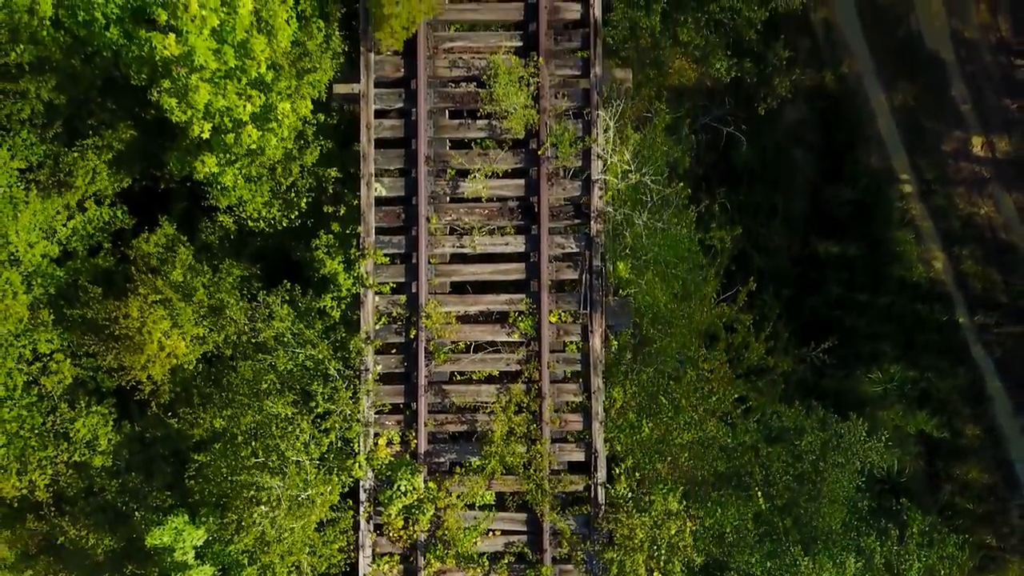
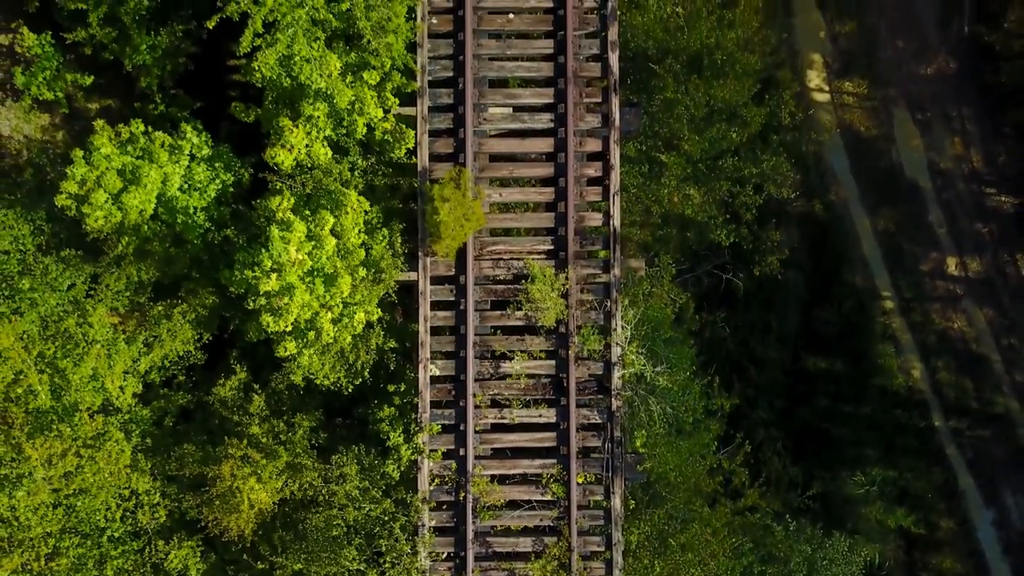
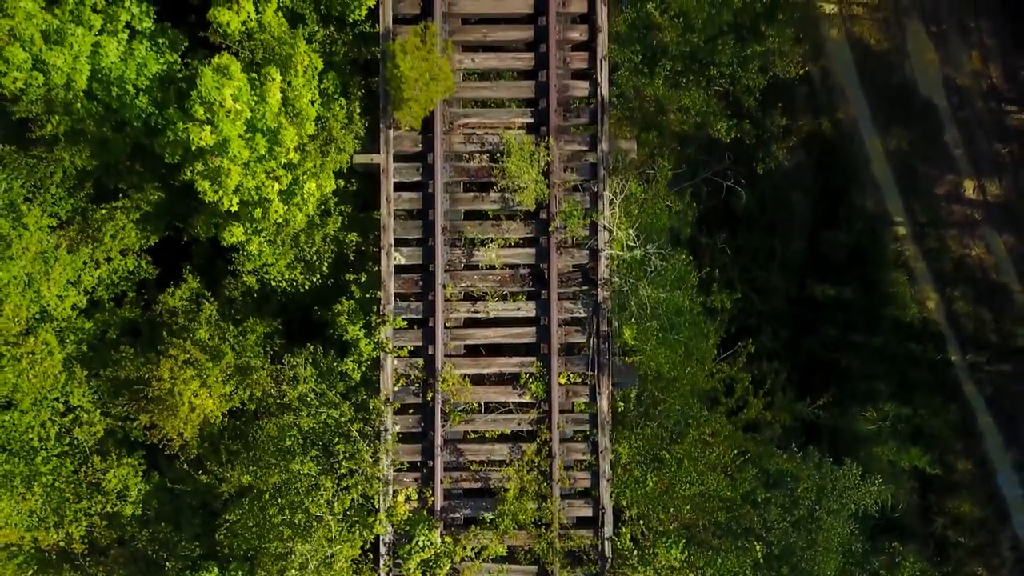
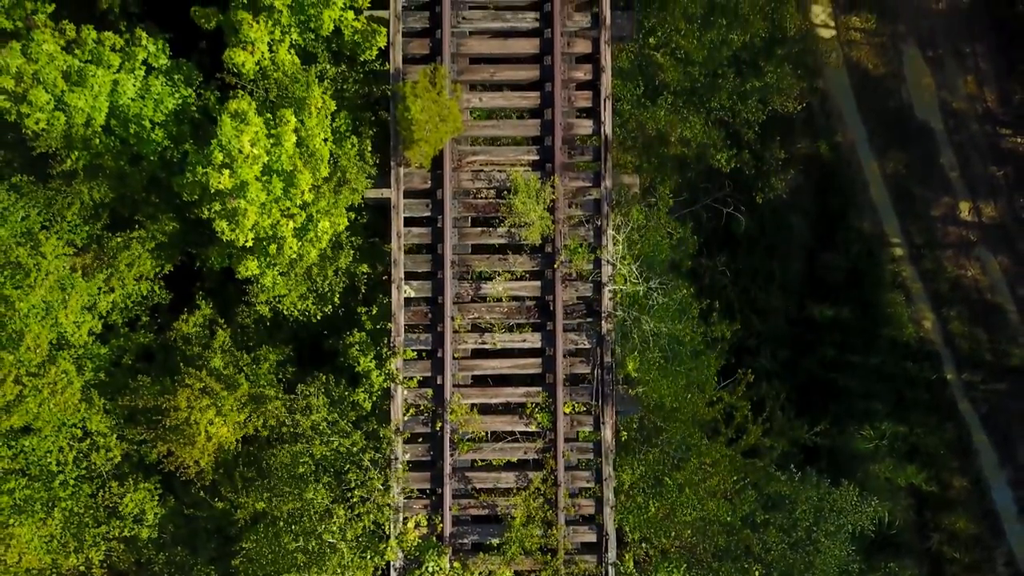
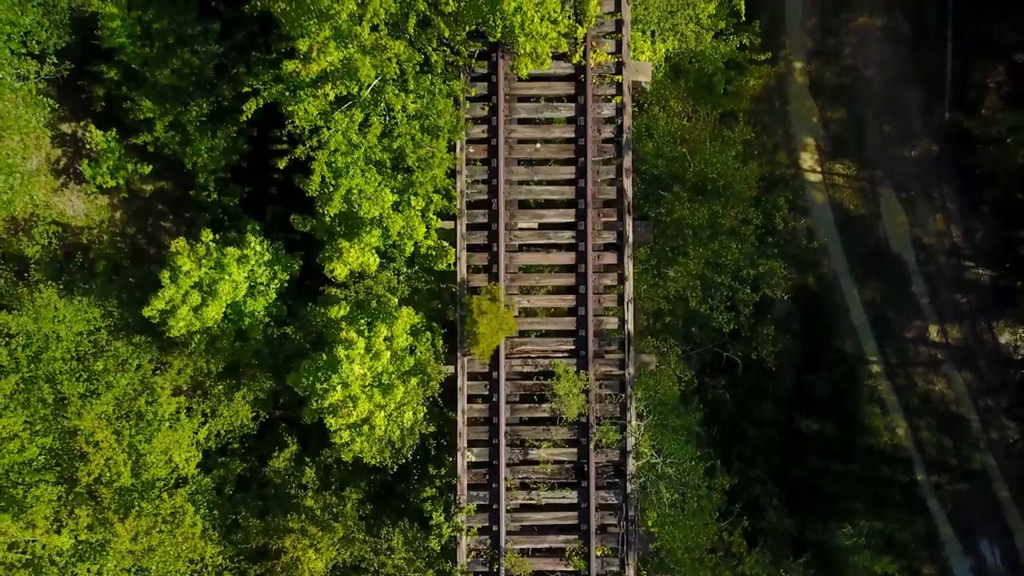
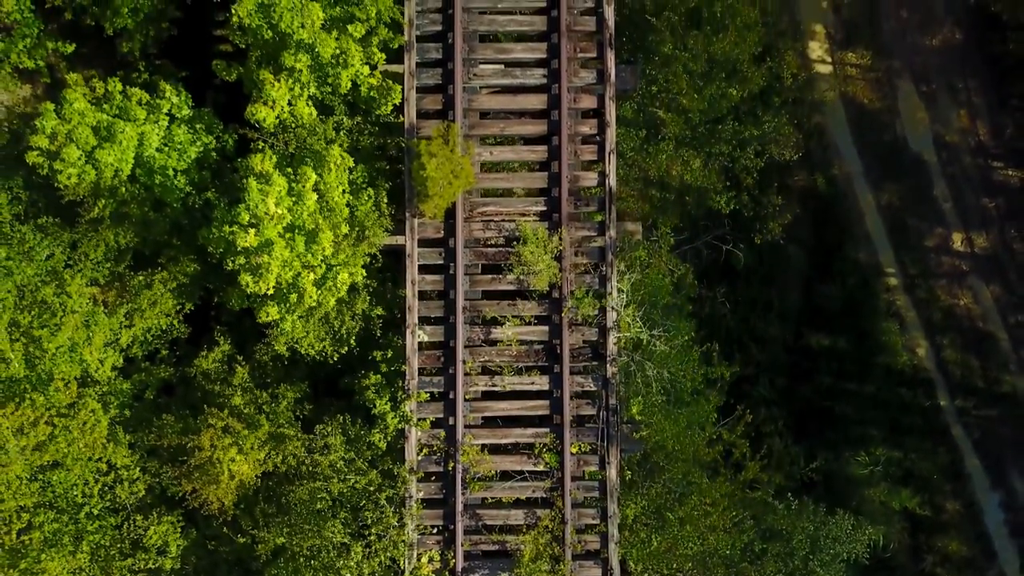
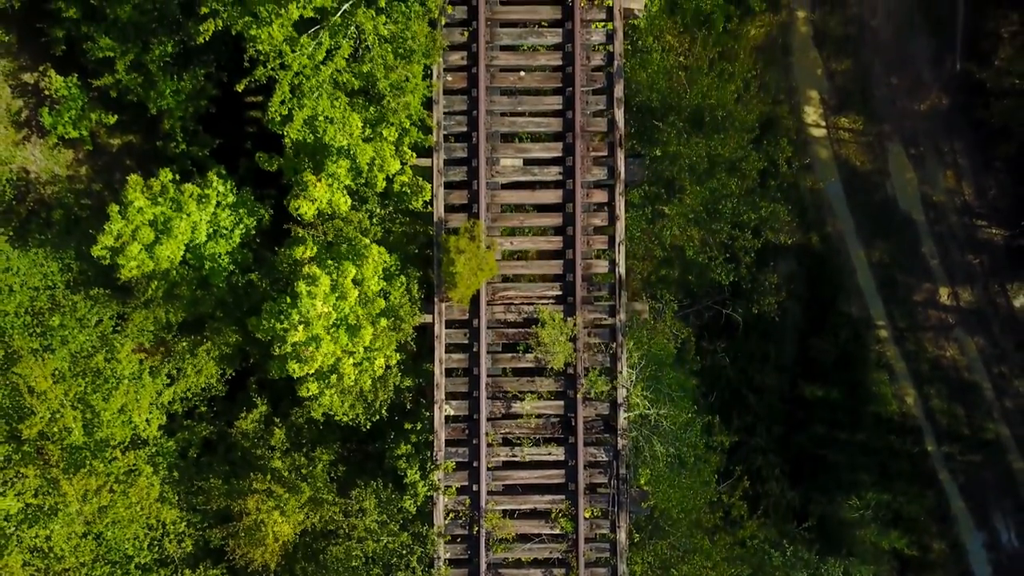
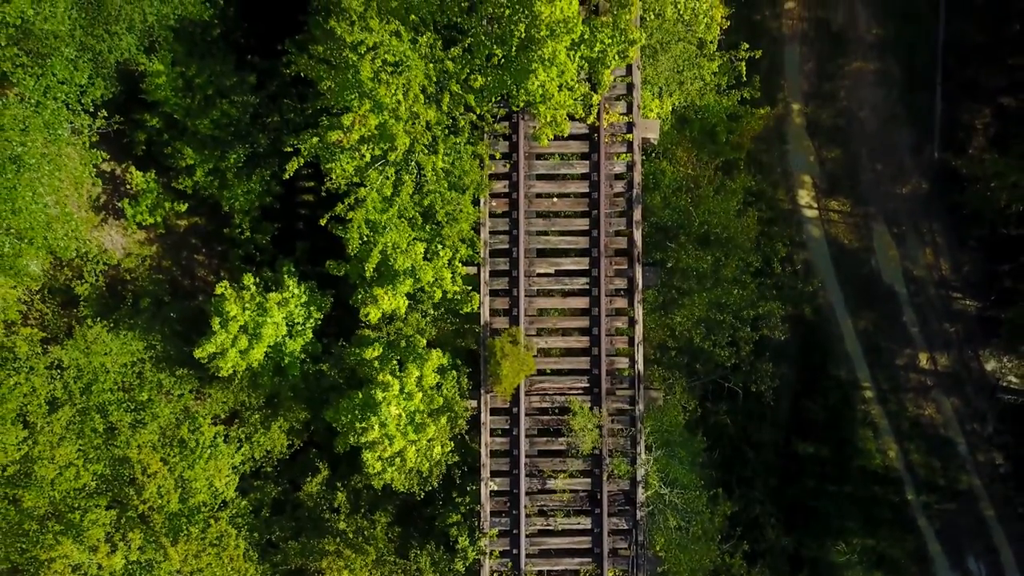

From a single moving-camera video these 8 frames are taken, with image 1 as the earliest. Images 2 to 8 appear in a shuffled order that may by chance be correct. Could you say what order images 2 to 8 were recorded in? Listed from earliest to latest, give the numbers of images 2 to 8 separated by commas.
3, 4, 6, 2, 7, 5, 8
